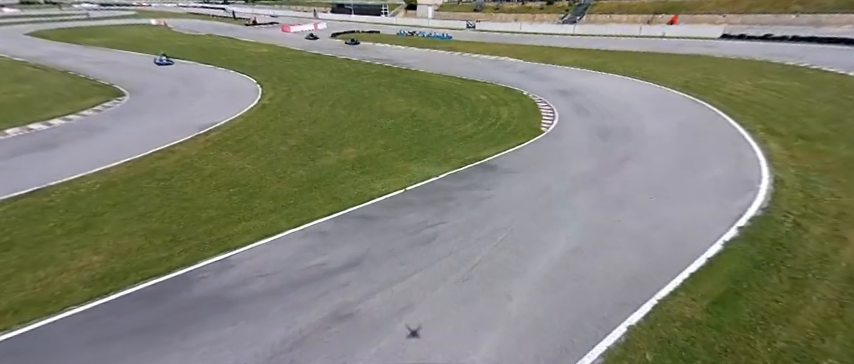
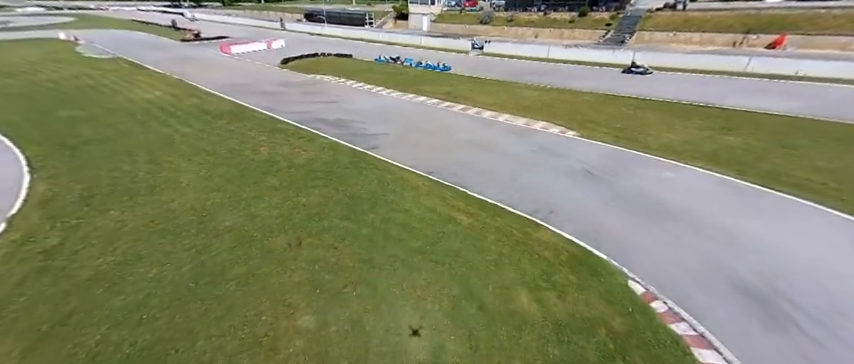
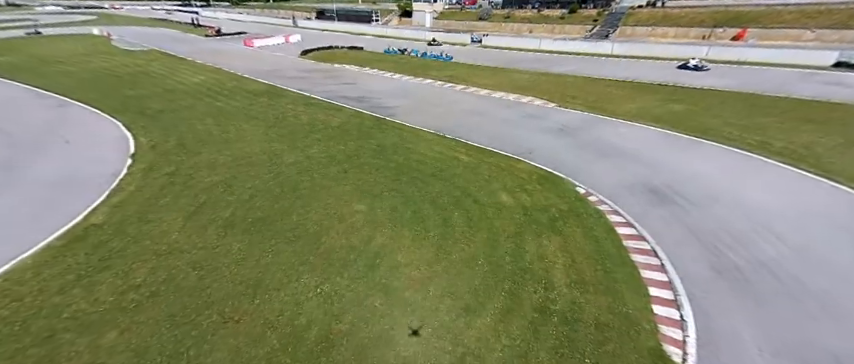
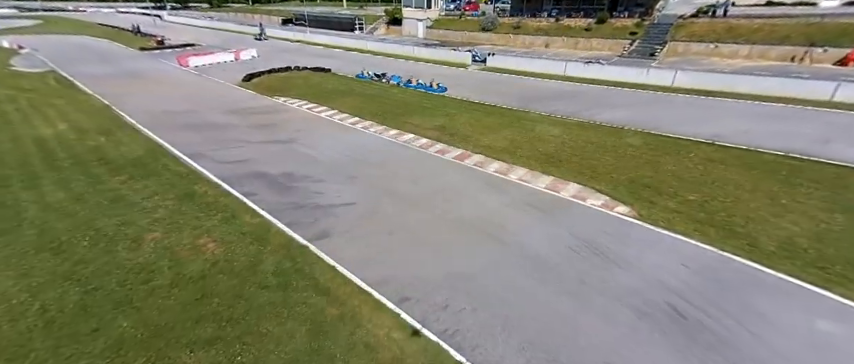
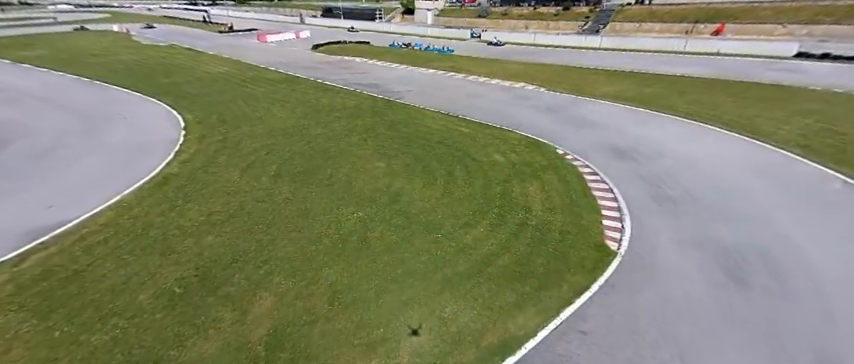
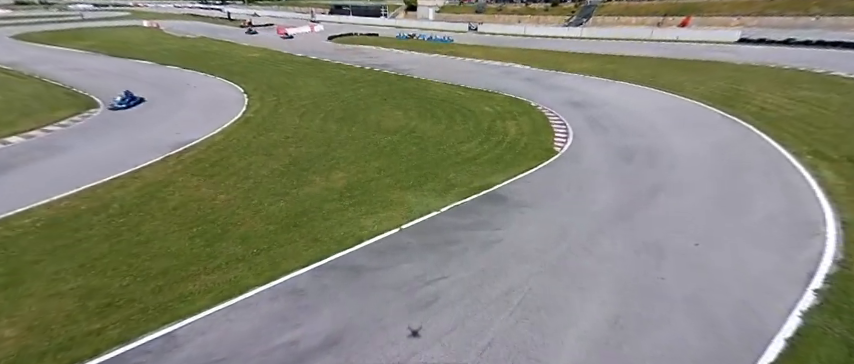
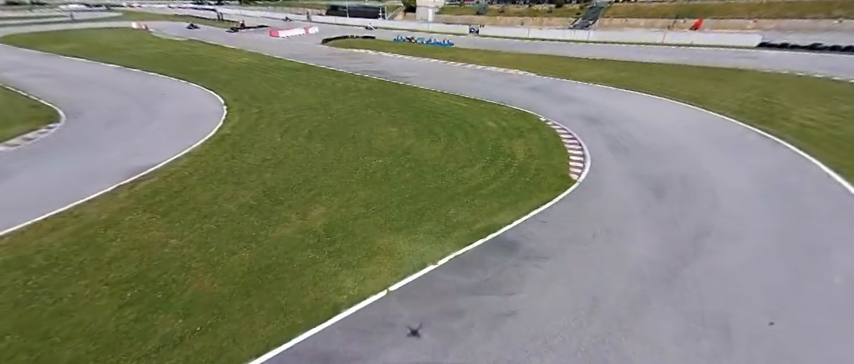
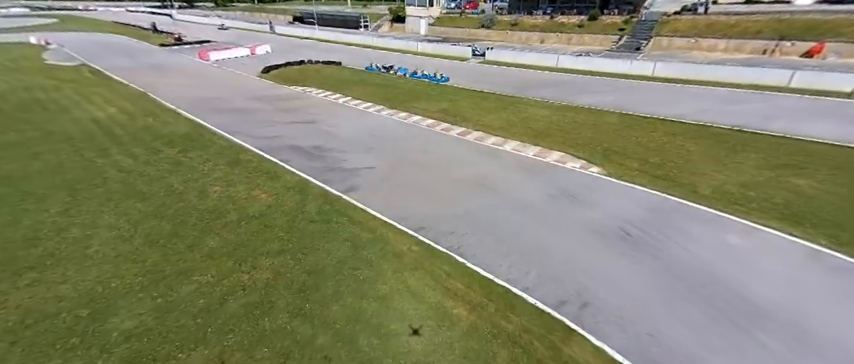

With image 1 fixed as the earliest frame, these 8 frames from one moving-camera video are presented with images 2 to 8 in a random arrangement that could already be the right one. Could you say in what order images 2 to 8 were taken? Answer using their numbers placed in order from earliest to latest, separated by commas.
6, 7, 5, 3, 2, 8, 4
